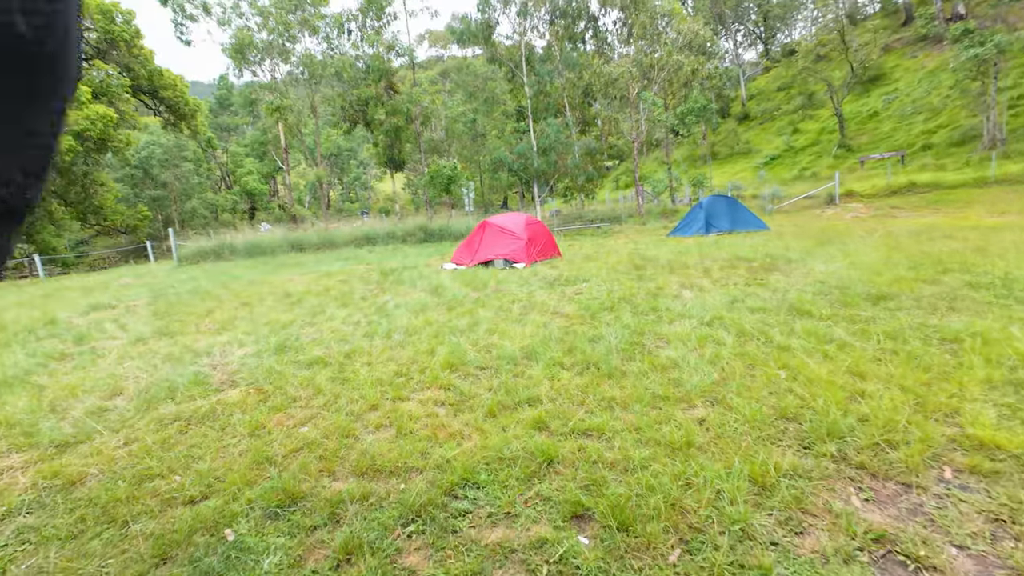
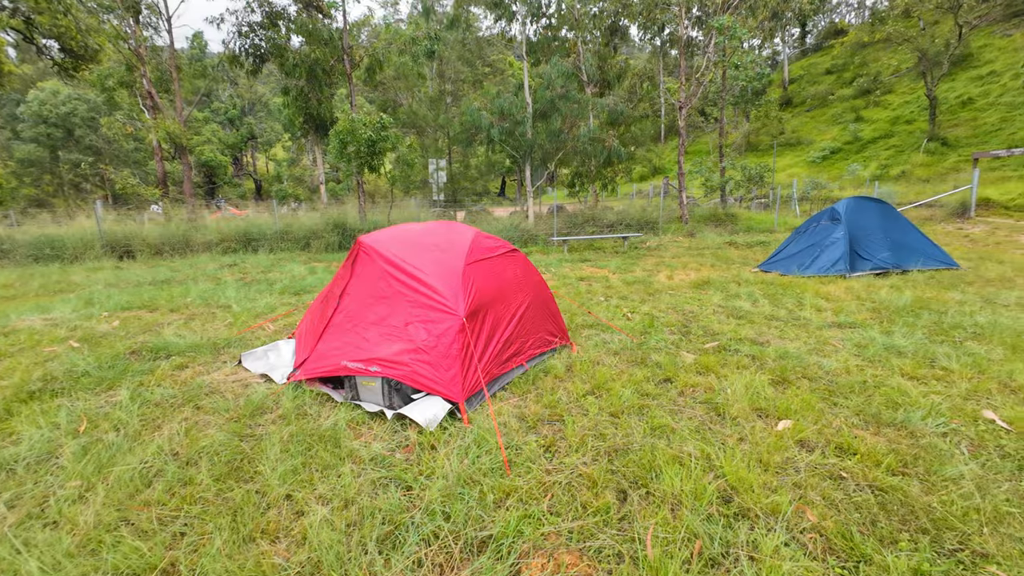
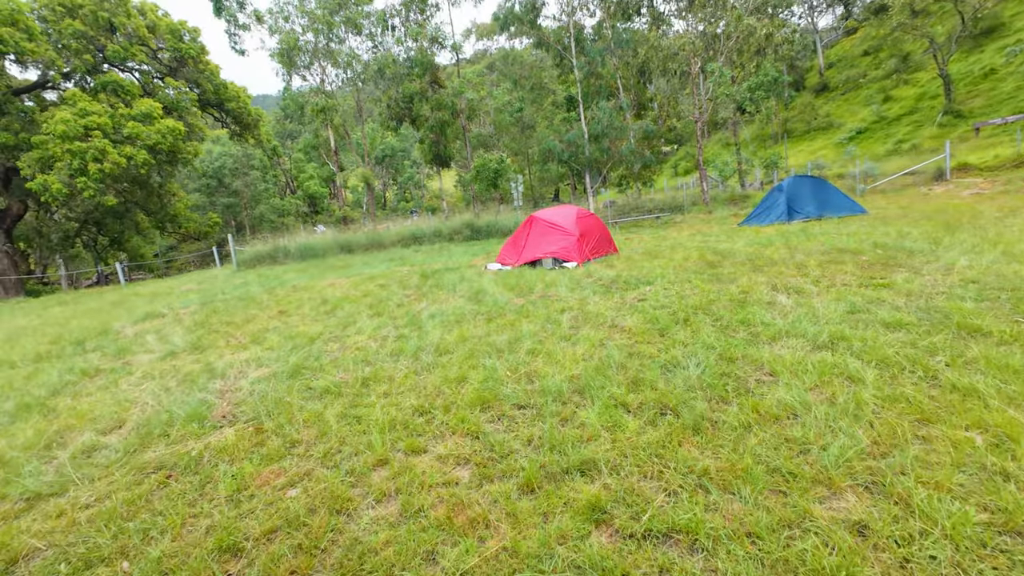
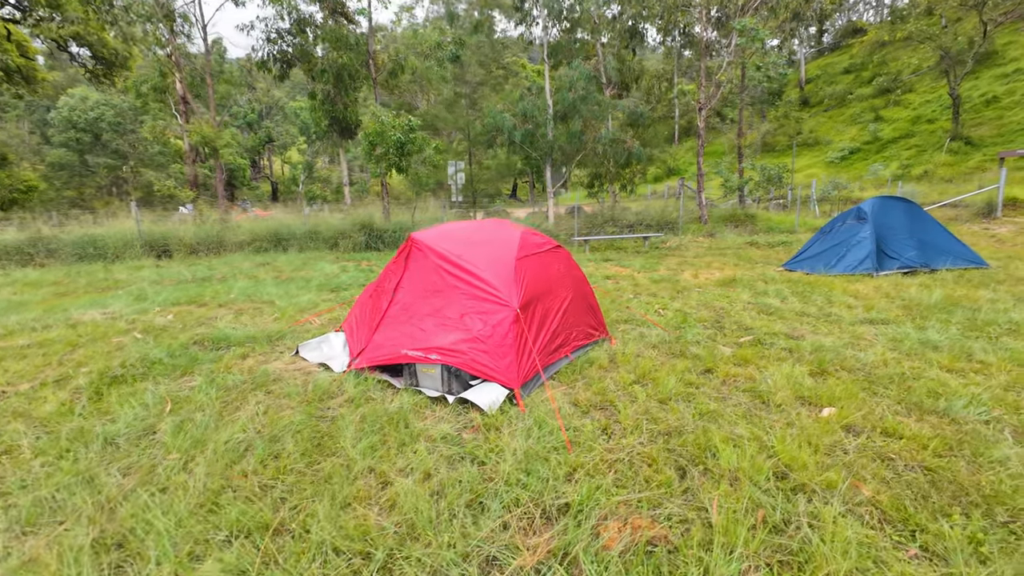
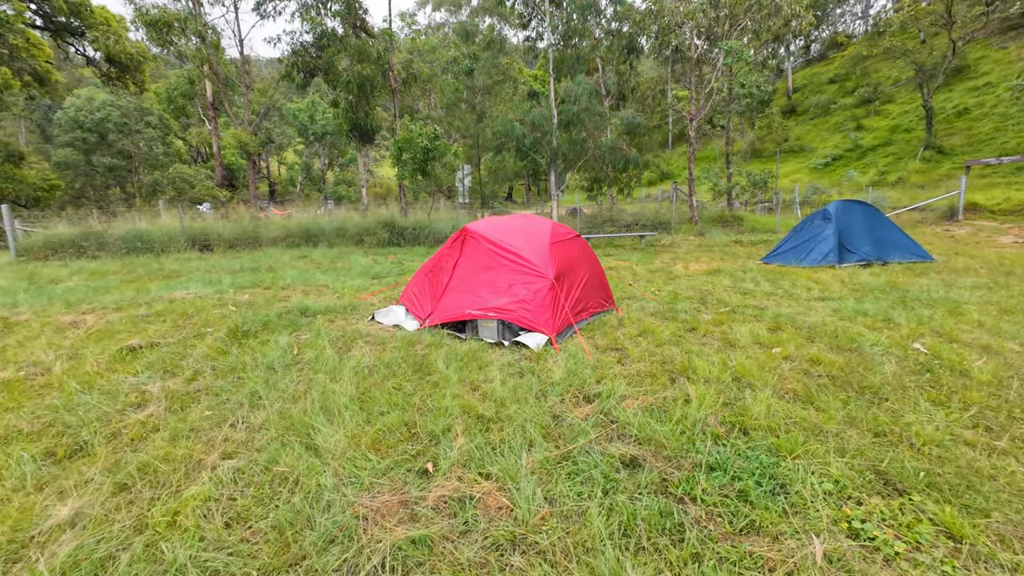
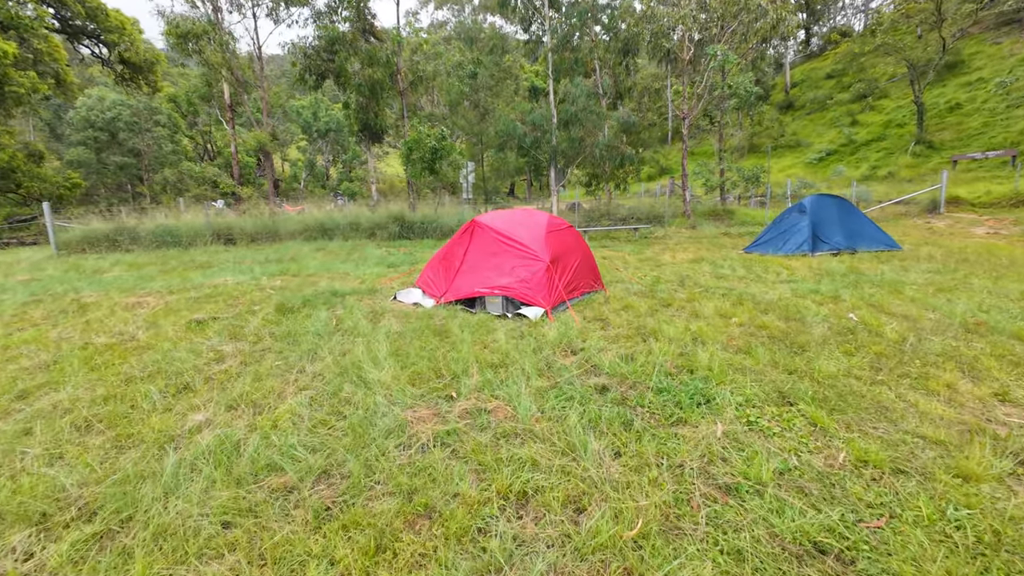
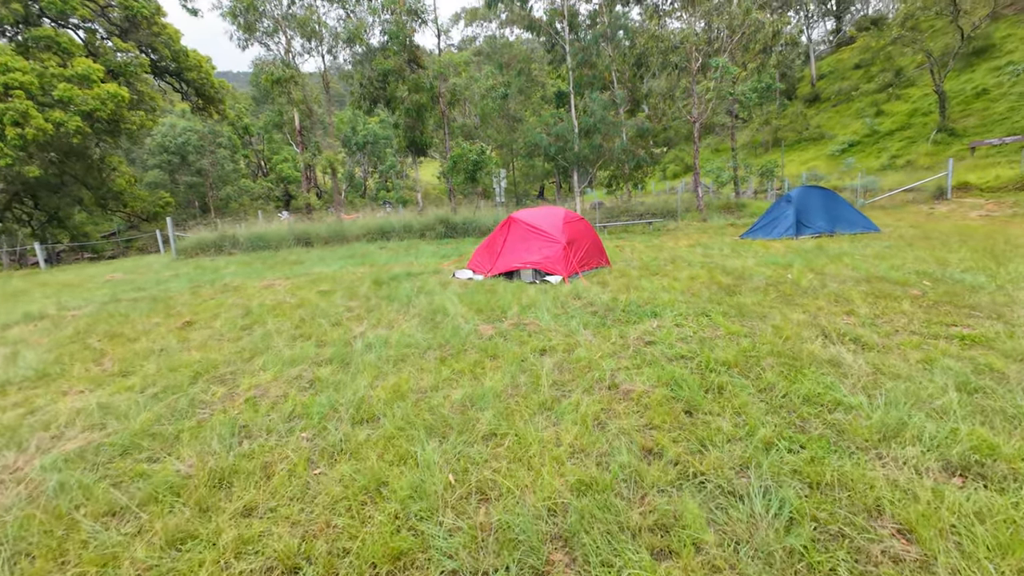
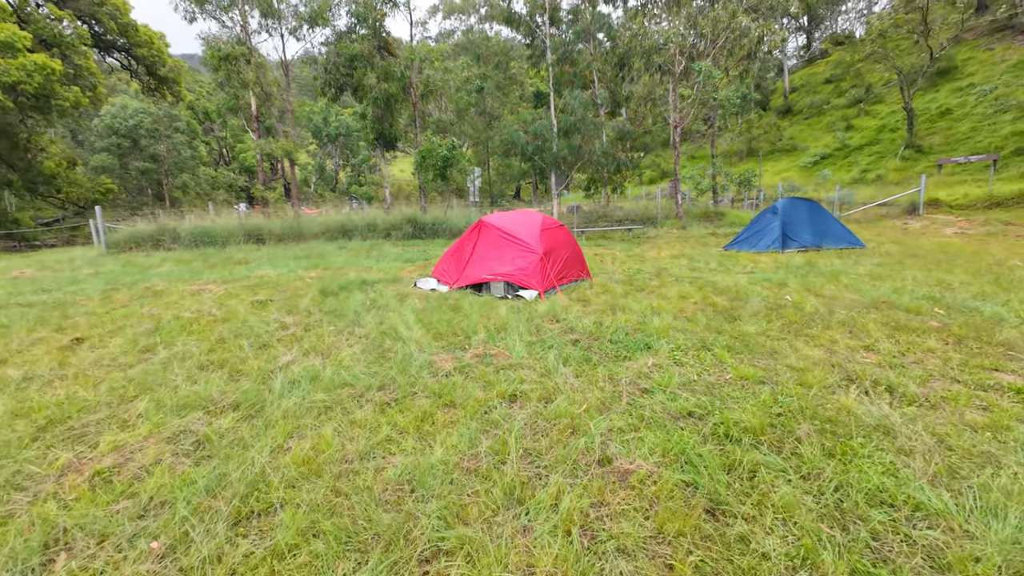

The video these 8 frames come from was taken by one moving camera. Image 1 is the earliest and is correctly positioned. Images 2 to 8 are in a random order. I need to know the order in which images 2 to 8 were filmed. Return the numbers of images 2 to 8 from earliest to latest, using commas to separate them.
3, 7, 8, 6, 5, 4, 2
